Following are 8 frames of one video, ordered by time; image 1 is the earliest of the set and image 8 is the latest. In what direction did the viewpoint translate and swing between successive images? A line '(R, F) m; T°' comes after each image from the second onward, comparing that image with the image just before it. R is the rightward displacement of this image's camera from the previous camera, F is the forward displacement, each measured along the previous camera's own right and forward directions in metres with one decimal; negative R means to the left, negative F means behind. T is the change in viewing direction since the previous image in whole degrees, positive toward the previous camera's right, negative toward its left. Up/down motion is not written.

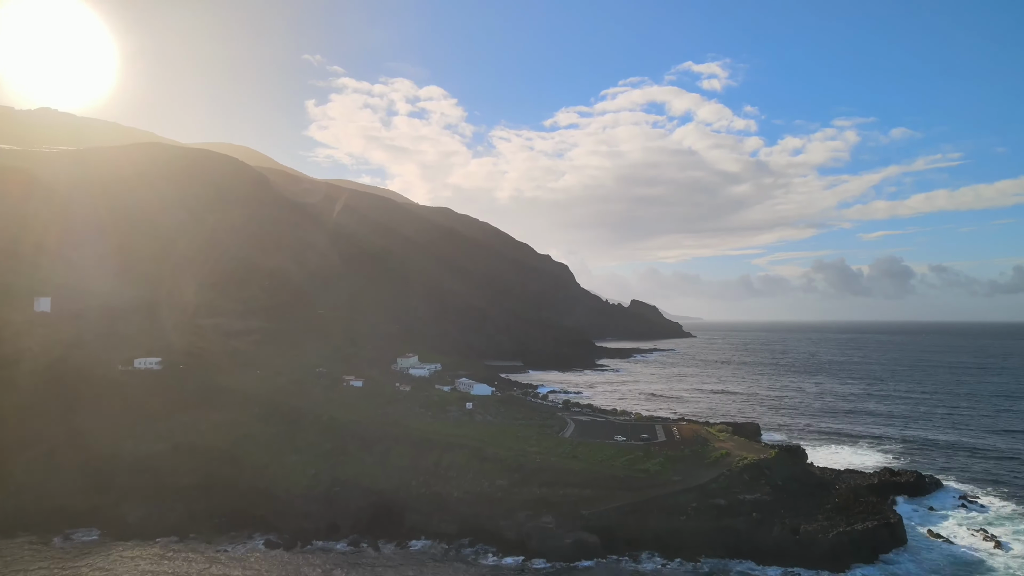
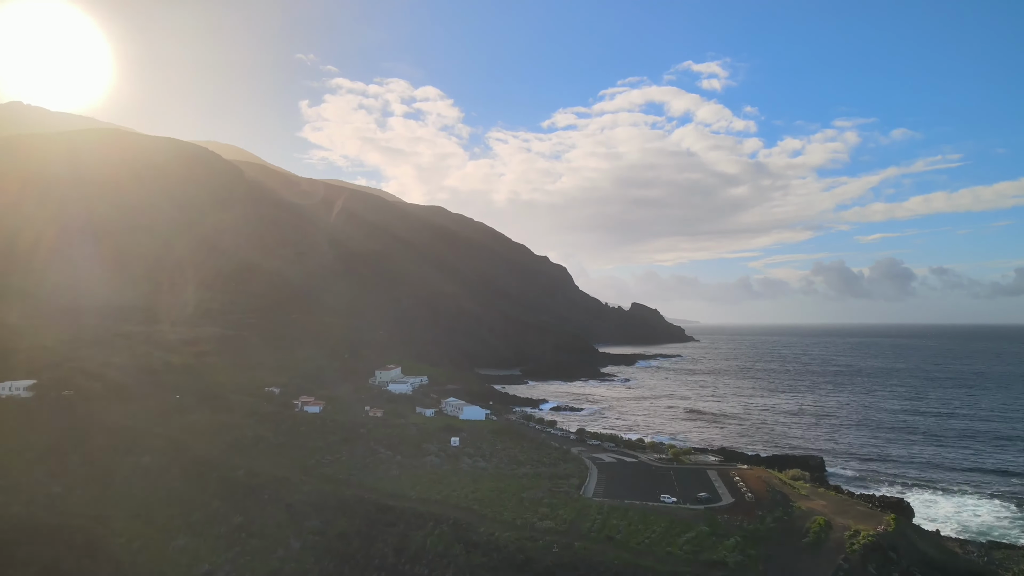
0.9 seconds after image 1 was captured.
(-0.1, +7.8) m; 0°
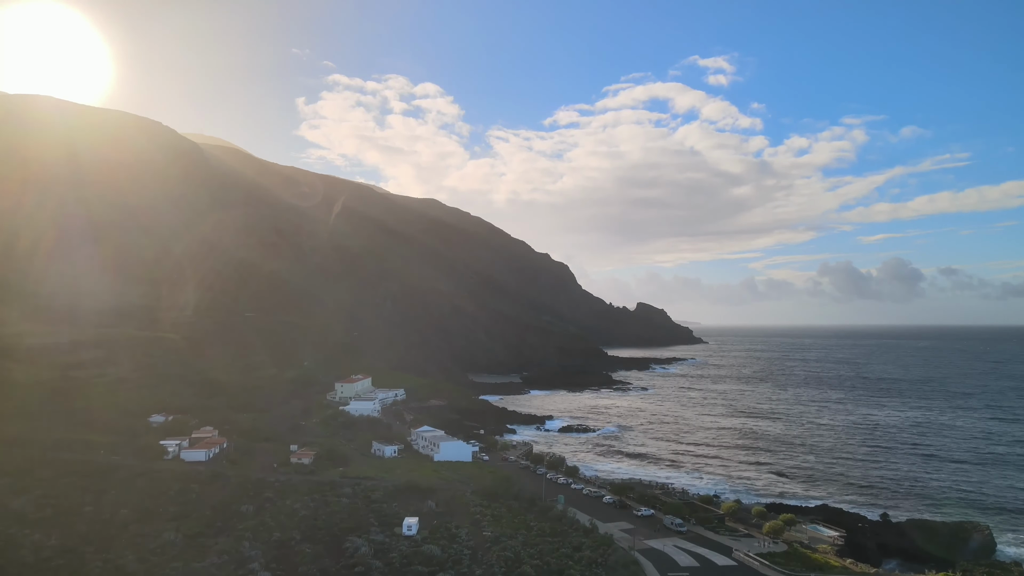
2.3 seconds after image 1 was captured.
(+0.1, +10.3) m; 0°
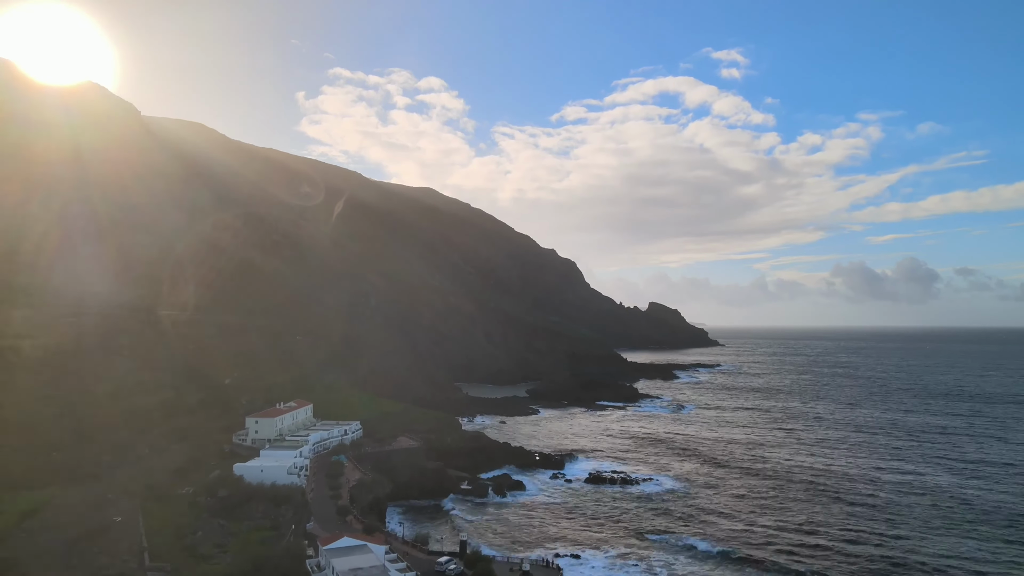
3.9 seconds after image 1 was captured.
(-0.1, +12.5) m; -1°
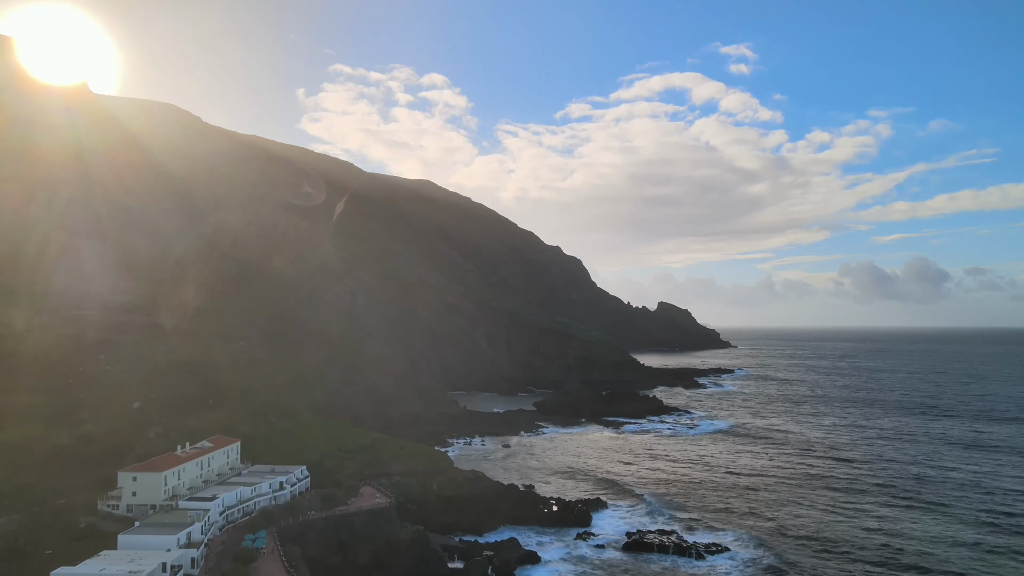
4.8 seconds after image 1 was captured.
(-0.2, +7.9) m; 0°
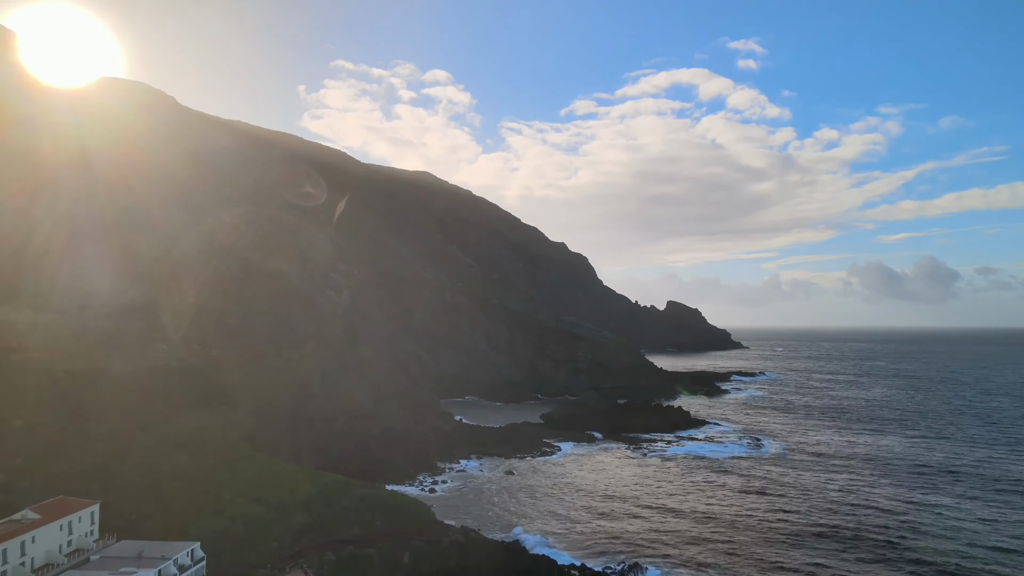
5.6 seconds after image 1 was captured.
(0.0, +6.8) m; 0°
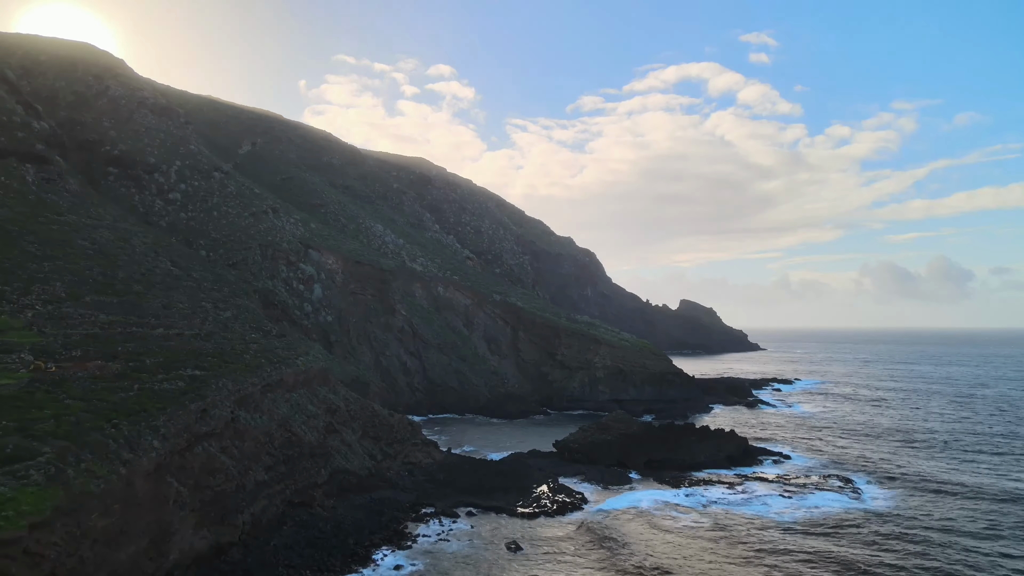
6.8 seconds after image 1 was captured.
(0.0, +10.0) m; 0°
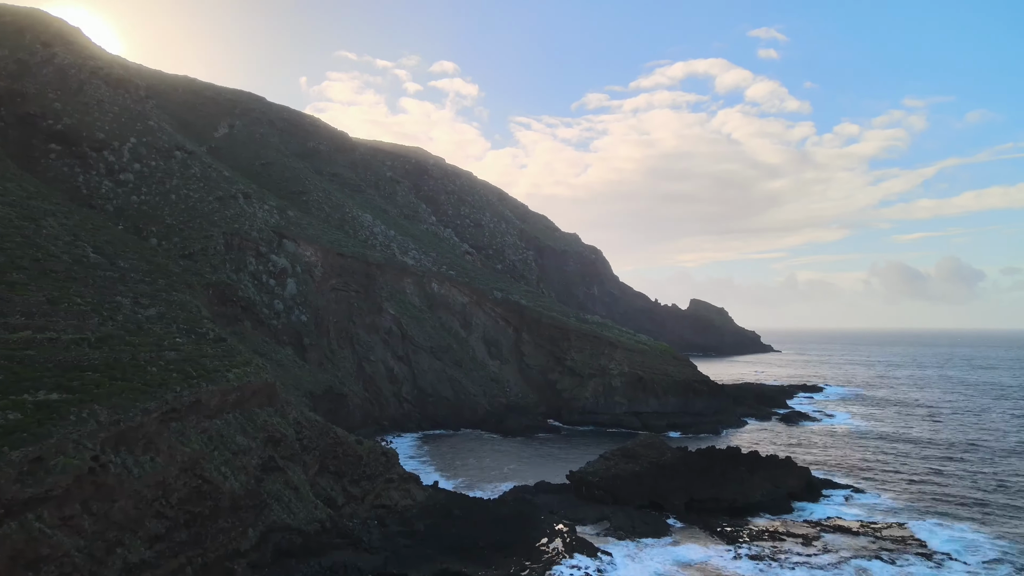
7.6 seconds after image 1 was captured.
(0.0, +6.7) m; 0°
